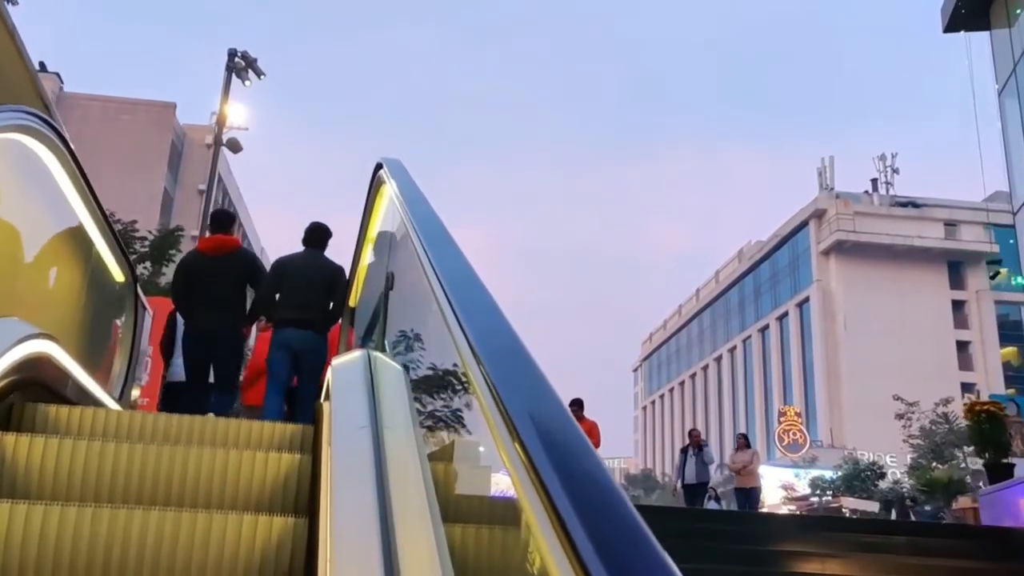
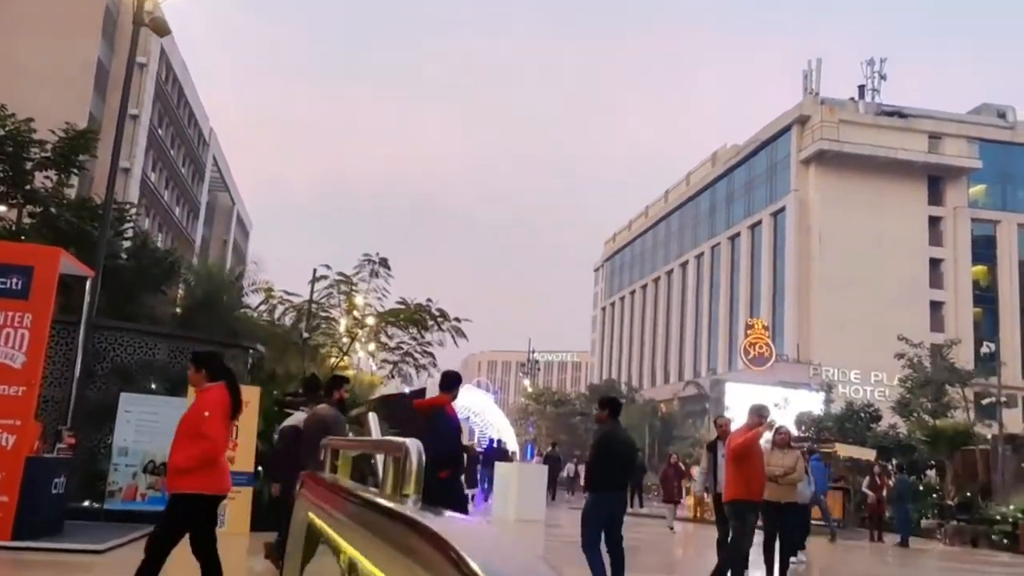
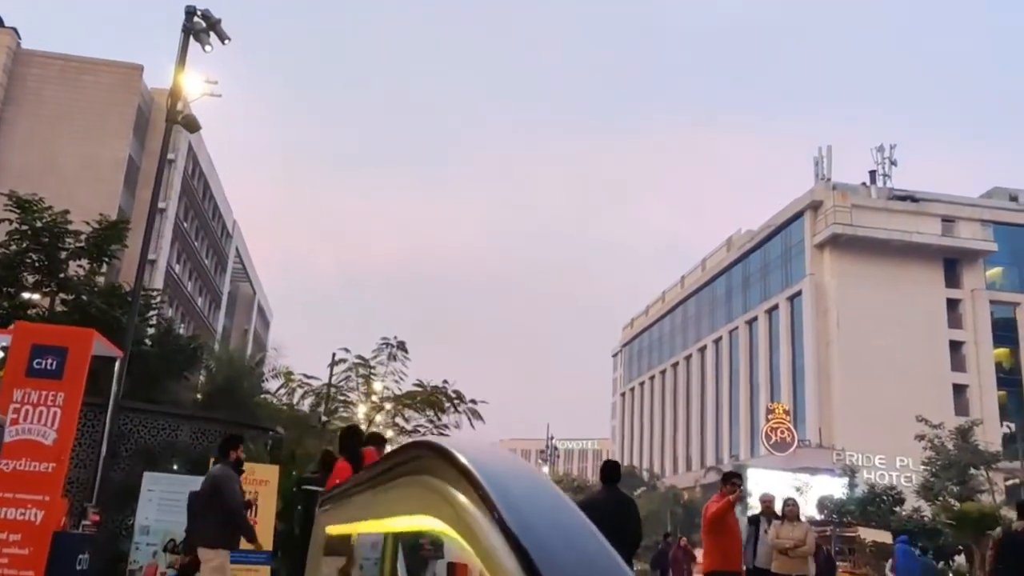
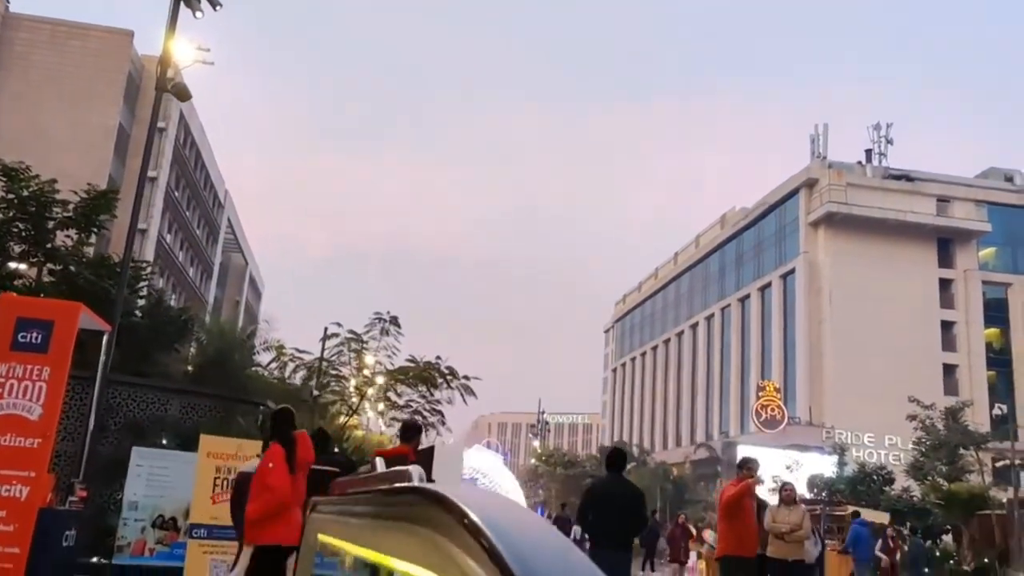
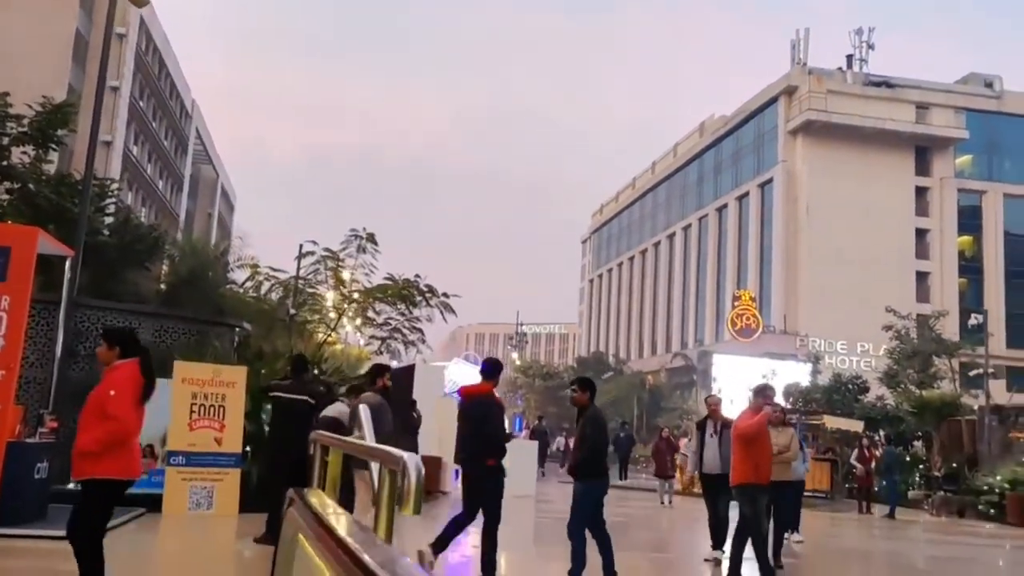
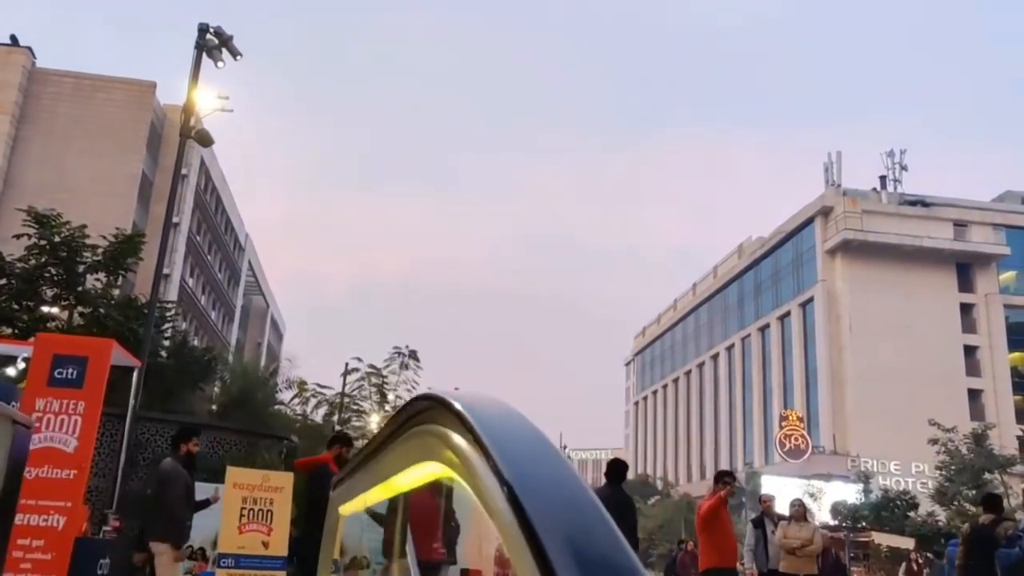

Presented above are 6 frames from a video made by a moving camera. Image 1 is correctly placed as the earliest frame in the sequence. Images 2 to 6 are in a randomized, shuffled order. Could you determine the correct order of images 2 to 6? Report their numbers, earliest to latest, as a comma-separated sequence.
6, 3, 4, 2, 5
